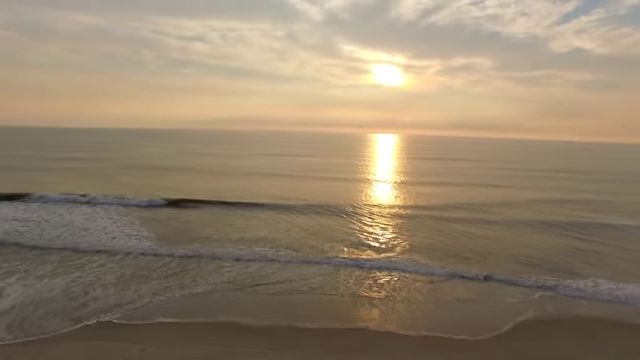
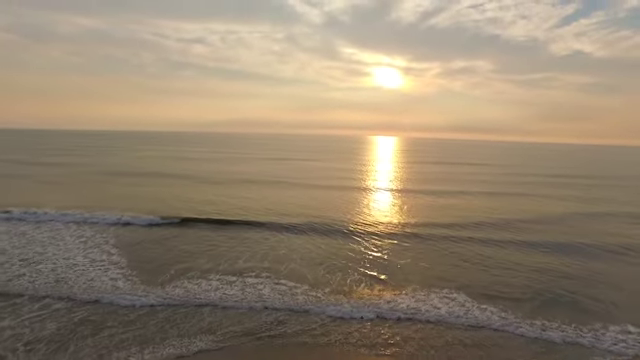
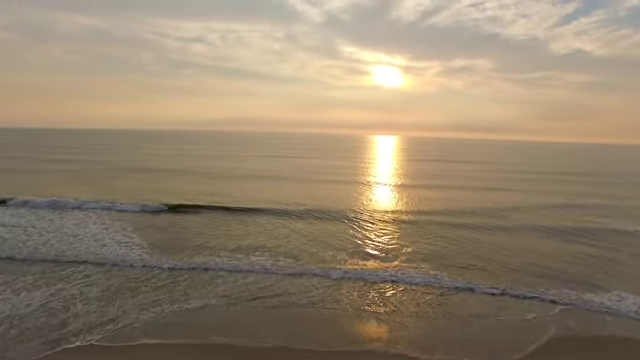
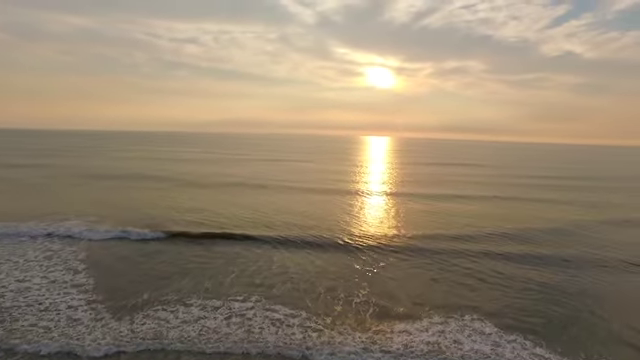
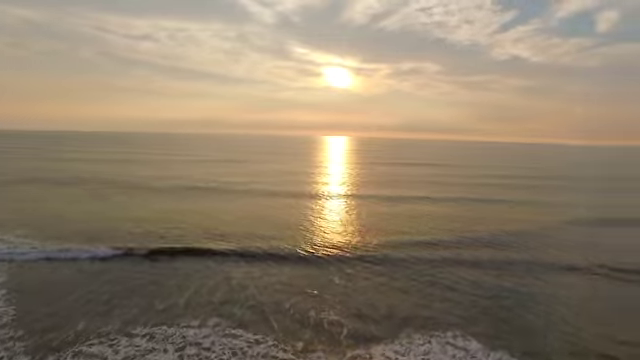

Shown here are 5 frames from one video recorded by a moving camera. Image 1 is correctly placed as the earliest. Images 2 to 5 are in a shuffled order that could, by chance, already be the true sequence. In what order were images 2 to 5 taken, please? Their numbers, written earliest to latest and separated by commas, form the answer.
3, 2, 4, 5
